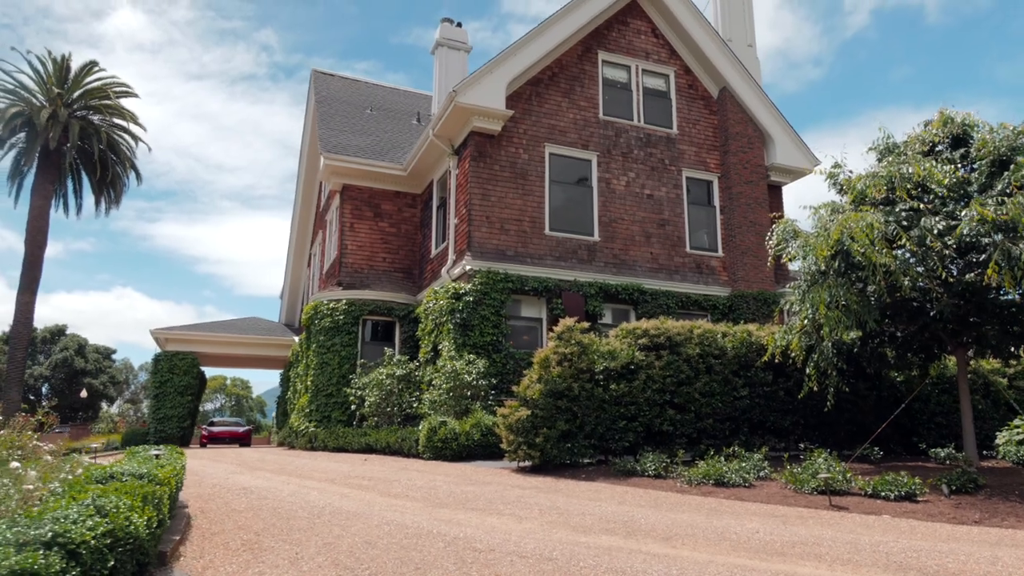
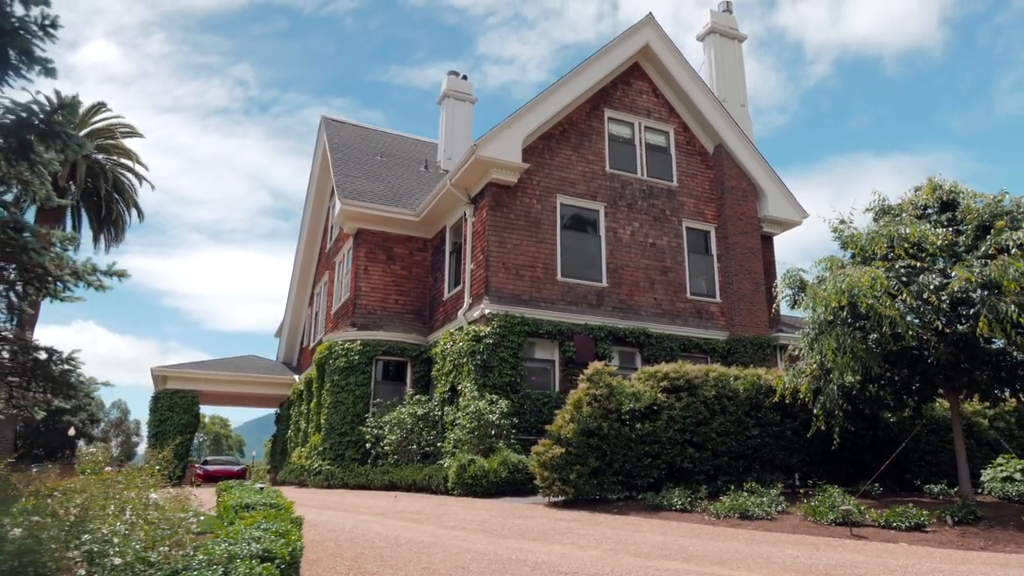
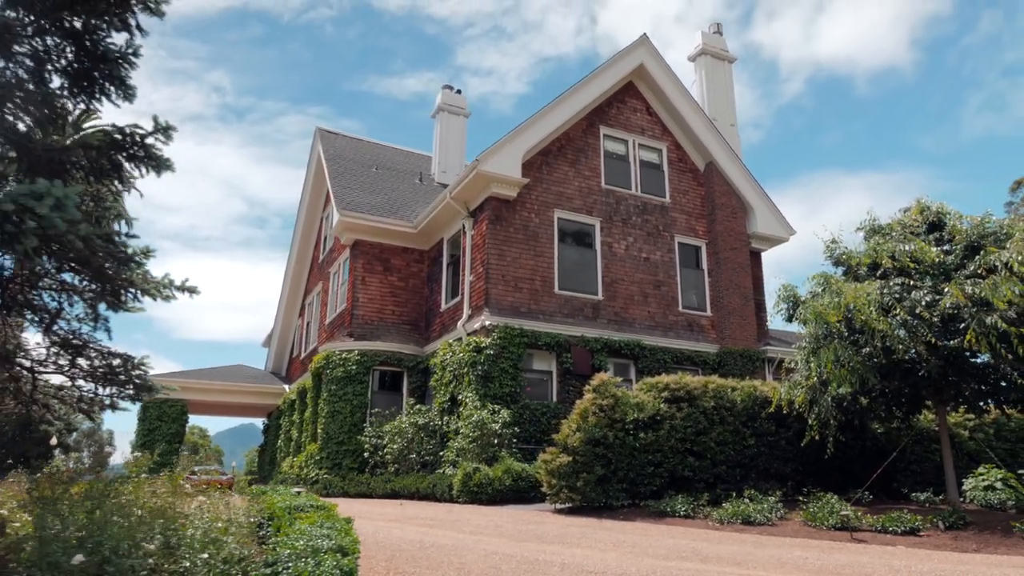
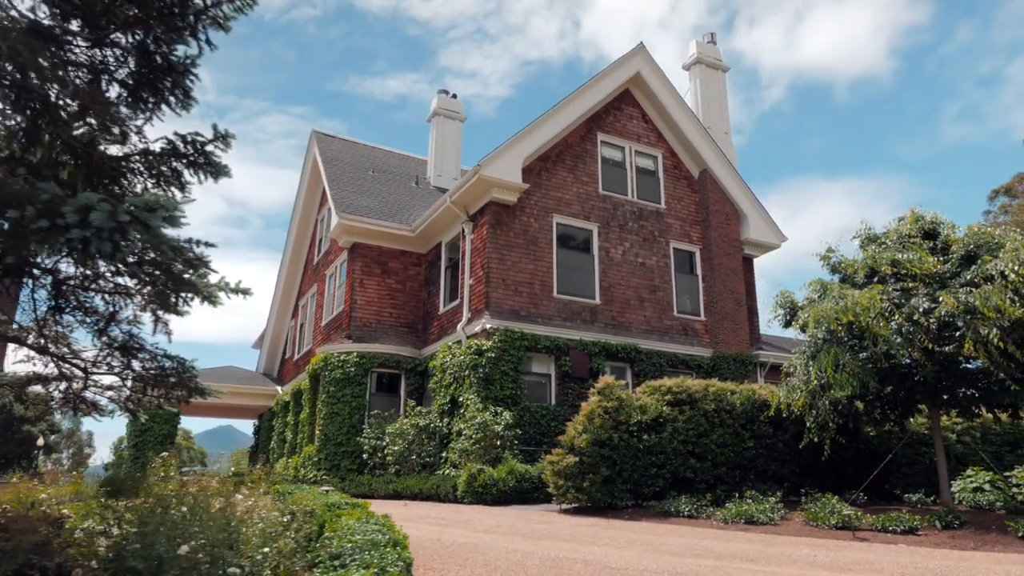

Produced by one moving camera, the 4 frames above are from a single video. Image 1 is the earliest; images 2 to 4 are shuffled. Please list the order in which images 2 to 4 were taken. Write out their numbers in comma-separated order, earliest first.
2, 3, 4
